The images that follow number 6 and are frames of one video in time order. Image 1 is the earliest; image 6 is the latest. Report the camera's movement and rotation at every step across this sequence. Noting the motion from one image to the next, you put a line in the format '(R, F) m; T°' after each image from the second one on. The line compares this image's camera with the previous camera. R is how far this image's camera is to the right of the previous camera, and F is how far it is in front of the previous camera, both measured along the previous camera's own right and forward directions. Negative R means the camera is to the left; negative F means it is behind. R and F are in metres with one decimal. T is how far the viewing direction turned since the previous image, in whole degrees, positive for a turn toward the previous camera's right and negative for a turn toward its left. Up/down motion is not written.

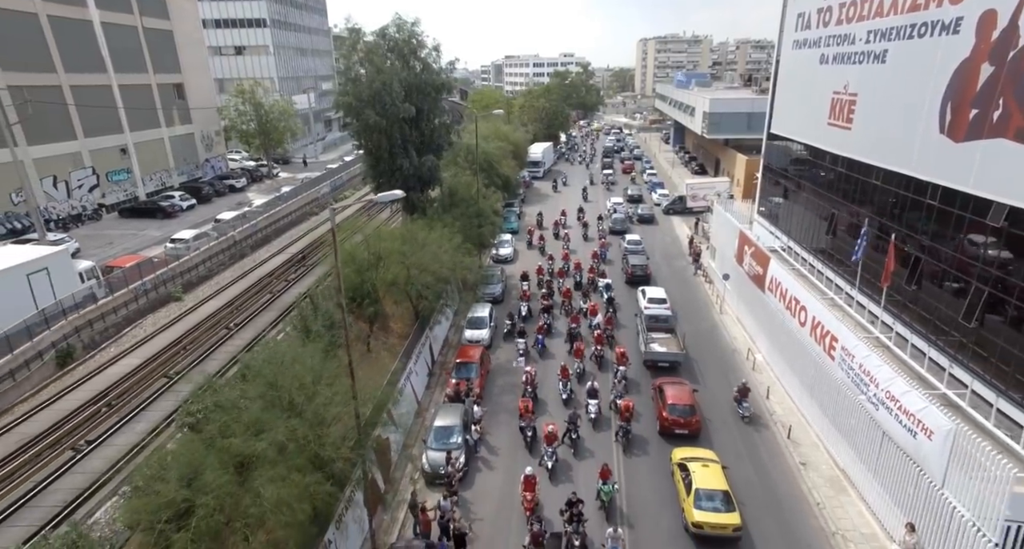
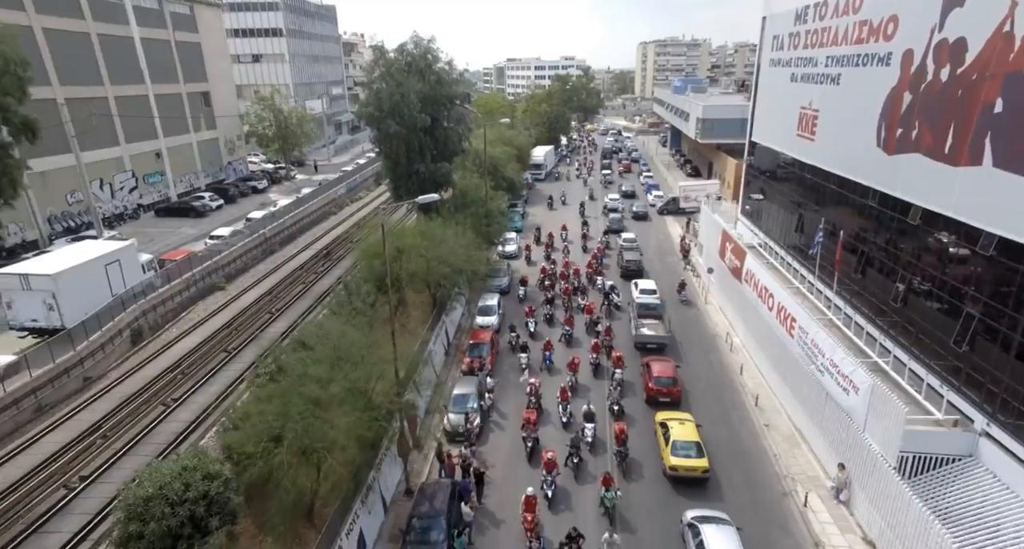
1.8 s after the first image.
(-0.2, -3.2) m; 0°
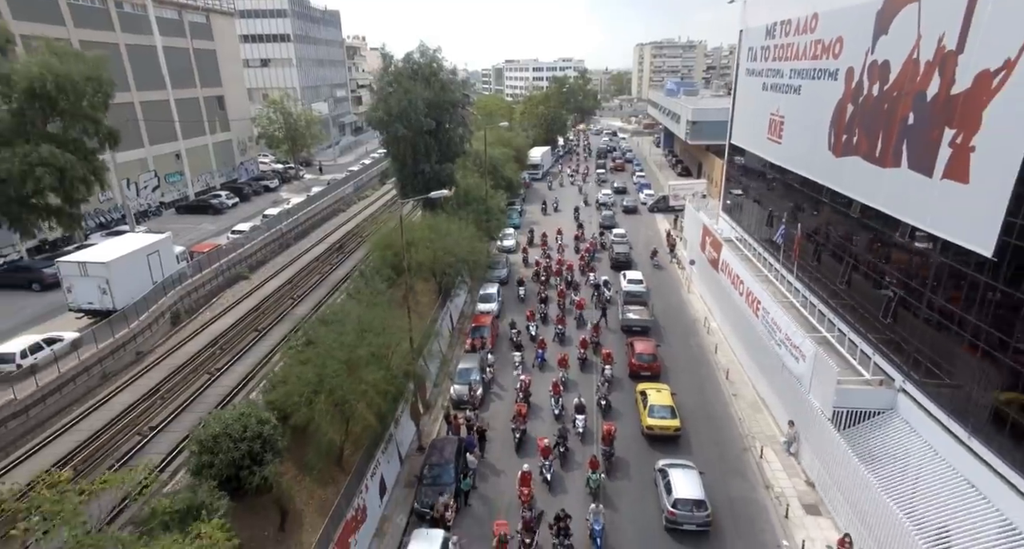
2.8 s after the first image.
(0.0, -2.7) m; 0°
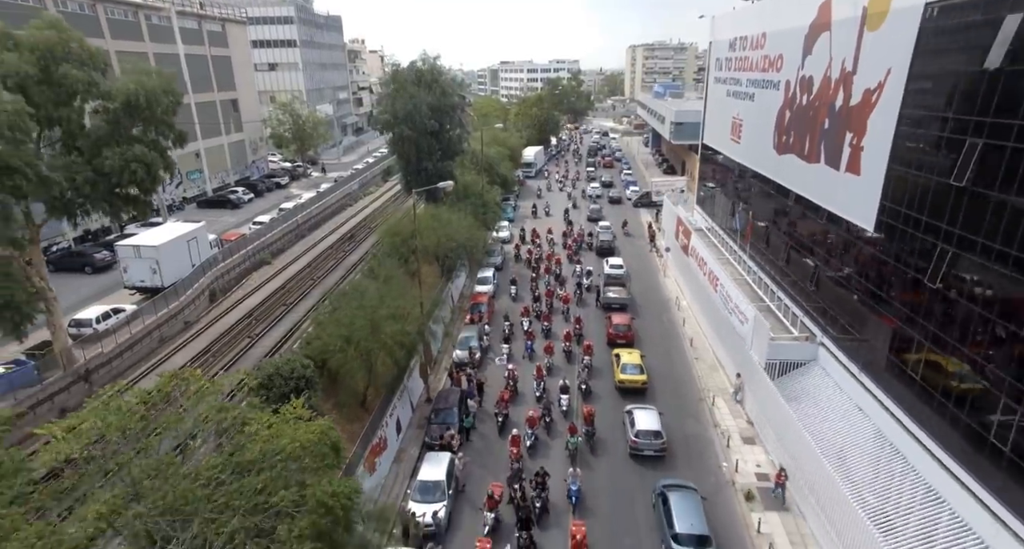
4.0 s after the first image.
(+0.1, -3.8) m; 0°
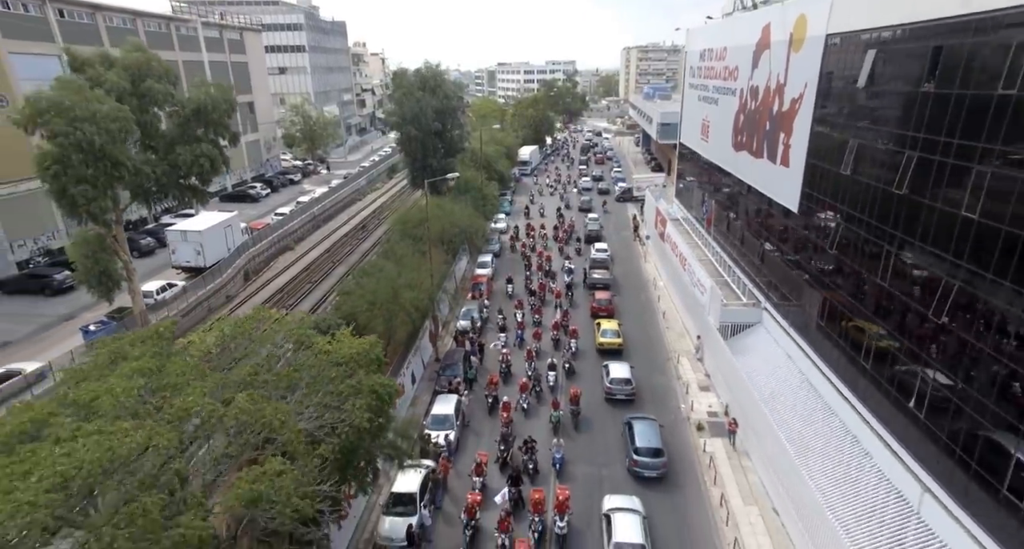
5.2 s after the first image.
(+0.1, -4.2) m; 0°
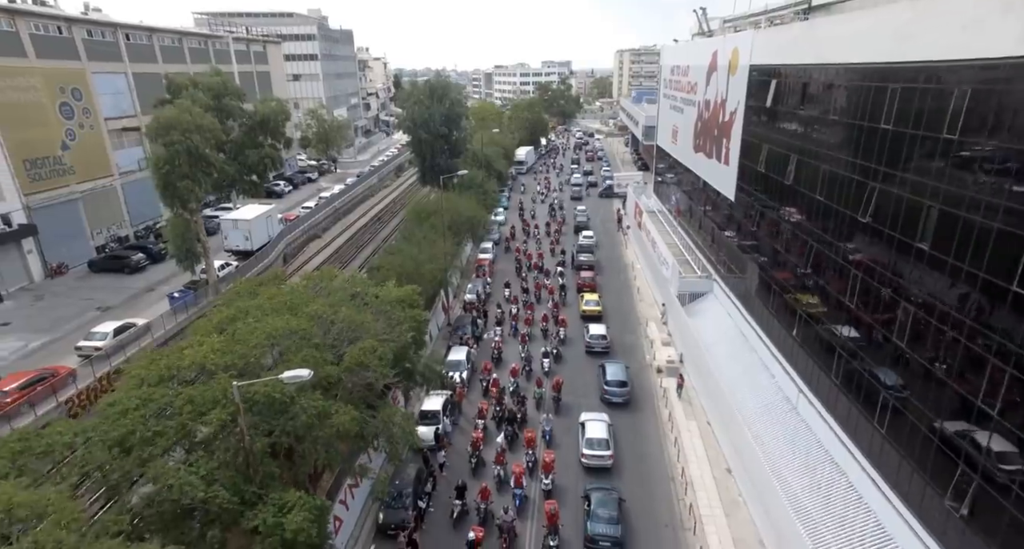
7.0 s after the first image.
(-0.1, -5.8) m; 0°
